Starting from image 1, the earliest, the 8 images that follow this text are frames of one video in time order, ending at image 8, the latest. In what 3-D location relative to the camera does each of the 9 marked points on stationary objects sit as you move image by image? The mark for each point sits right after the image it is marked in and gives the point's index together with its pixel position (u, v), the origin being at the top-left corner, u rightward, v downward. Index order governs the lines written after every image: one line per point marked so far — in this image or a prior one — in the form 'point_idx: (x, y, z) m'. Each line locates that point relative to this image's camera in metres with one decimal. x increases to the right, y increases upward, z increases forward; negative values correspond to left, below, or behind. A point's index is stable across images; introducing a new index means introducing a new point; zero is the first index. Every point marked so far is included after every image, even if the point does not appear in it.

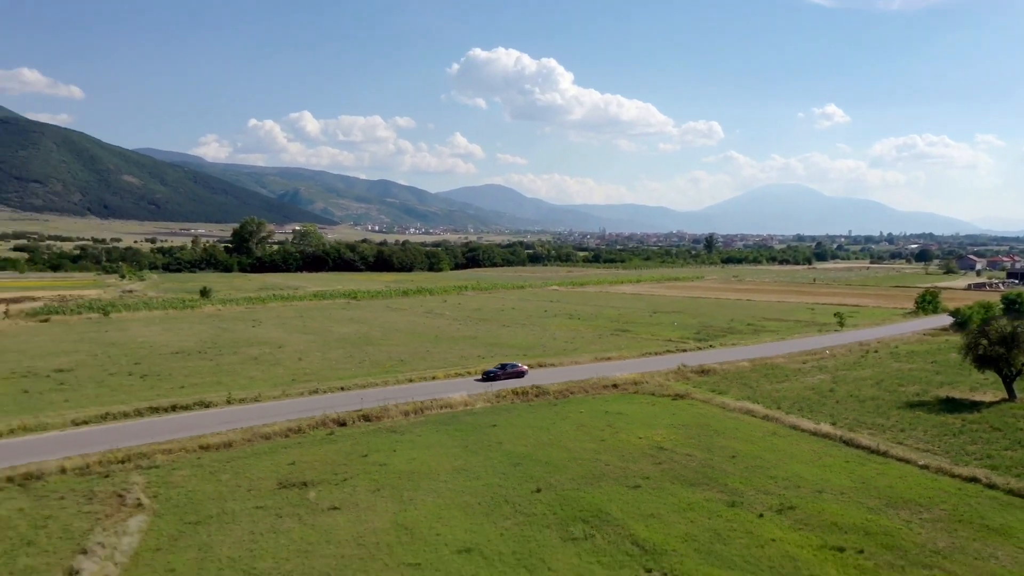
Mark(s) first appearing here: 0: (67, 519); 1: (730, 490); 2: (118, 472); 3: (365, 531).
0: (-8.6, -4.4, +16.0) m
1: (+4.7, -4.4, +17.7) m
2: (-9.1, -4.2, +18.9) m
3: (-2.7, -4.5, +15.4) m
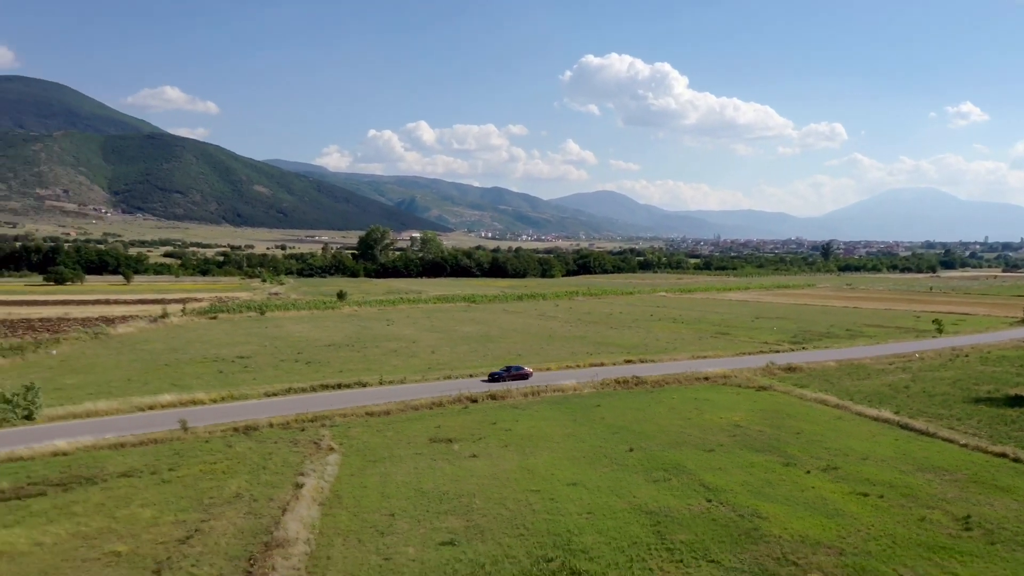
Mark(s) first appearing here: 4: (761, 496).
0: (-6.1, -4.4, +22.0) m
1: (+7.3, -4.5, +21.9) m
2: (-6.1, -4.2, +24.9) m
3: (-0.3, -4.5, +20.5) m
4: (+5.6, -4.6, +18.3) m
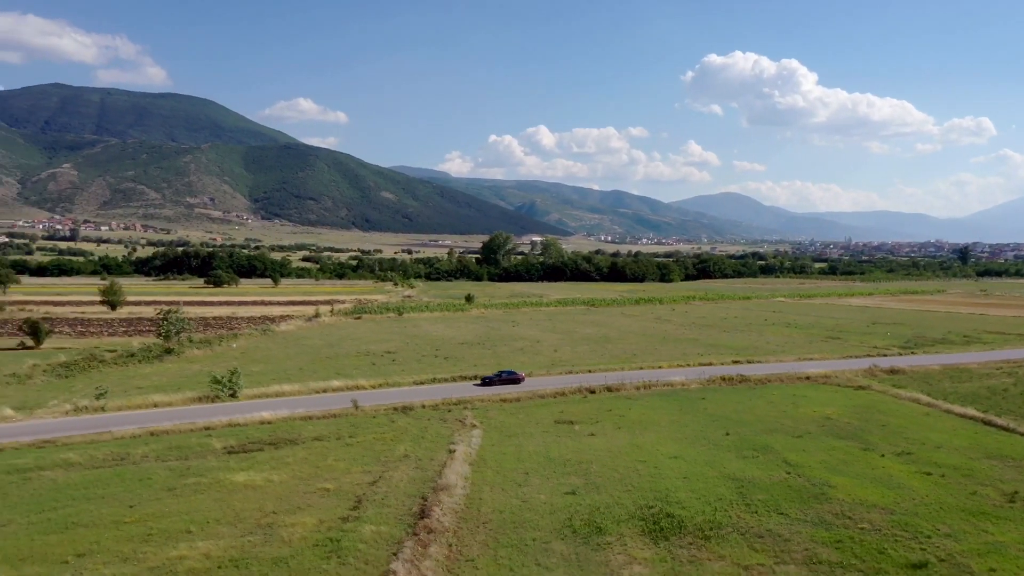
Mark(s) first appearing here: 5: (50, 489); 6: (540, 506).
0: (-2.5, -4.6, +27.0) m
1: (+10.8, -4.7, +25.0) m
2: (-2.1, -4.4, +29.8) m
3: (+3.0, -4.7, +24.7) m
4: (+8.5, -4.8, +21.6) m
5: (-11.2, -4.9, +20.0) m
6: (+0.6, -5.0, +18.6) m
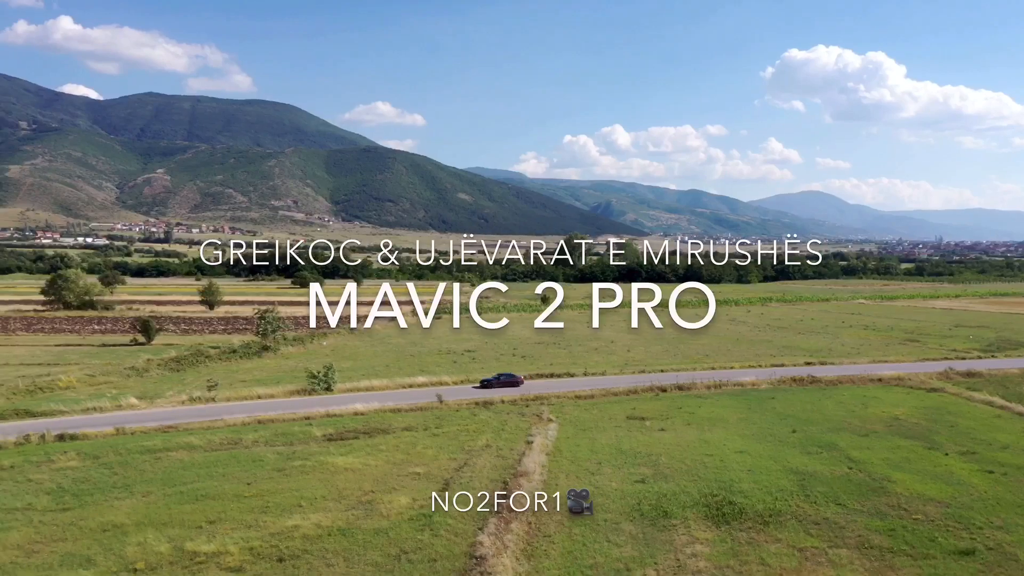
0: (+0.1, -4.7, +28.9) m
1: (+13.2, -4.8, +25.7) m
2: (+0.8, -4.5, +31.7) m
3: (+5.4, -4.8, +26.1) m
4: (+10.6, -4.9, +22.6) m
5: (-9.2, -4.9, +22.8) m
6: (+2.4, -5.0, +20.2) m
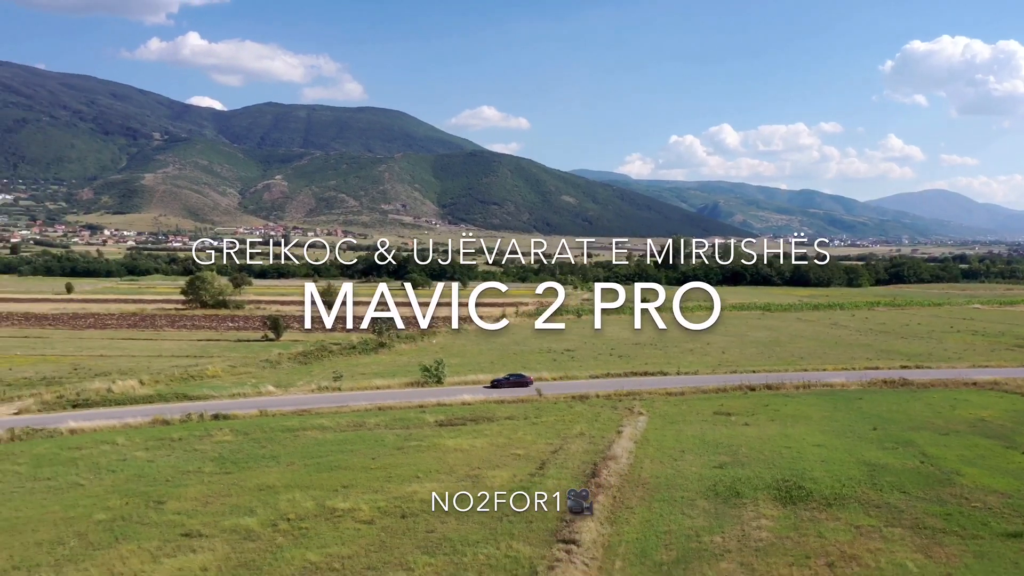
0: (+3.7, -4.8, +31.4) m
1: (+16.2, -5.0, +26.5) m
2: (+4.7, -4.6, +34.1) m
3: (+8.6, -5.0, +28.0) m
4: (+13.3, -5.1, +23.8) m
5: (-6.4, -5.0, +26.5) m
6: (+4.9, -5.1, +22.5) m
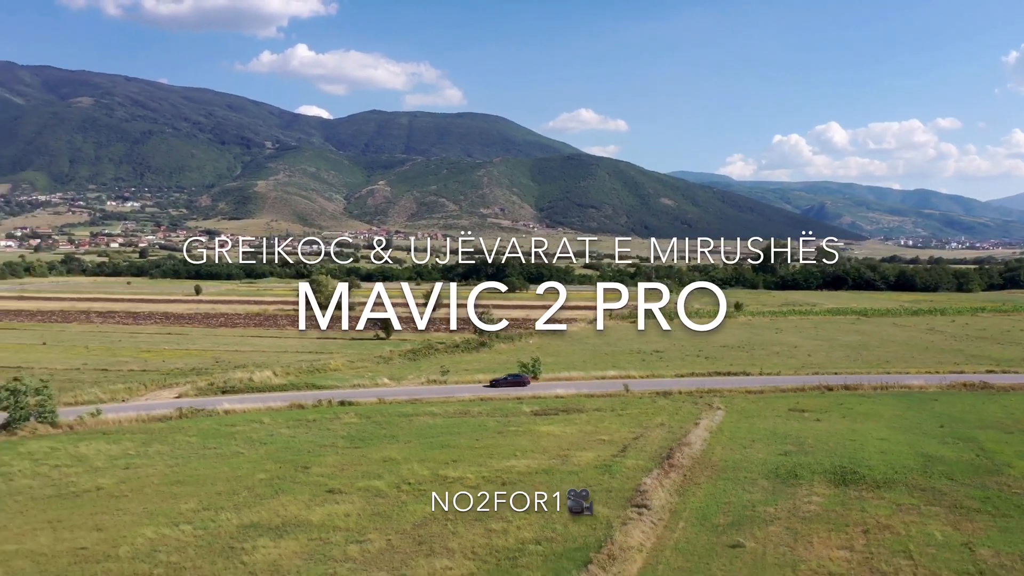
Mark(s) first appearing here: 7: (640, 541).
0: (+7.4, -5.0, +34.3) m
1: (+19.3, -5.2, +28.0) m
2: (+8.7, -4.8, +36.9) m
3: (+11.8, -5.2, +30.3) m
4: (+16.0, -5.3, +25.6) m
5: (-3.2, -5.1, +30.6) m
6: (+7.5, -5.3, +25.3) m
7: (+2.8, -5.5, +17.7) m
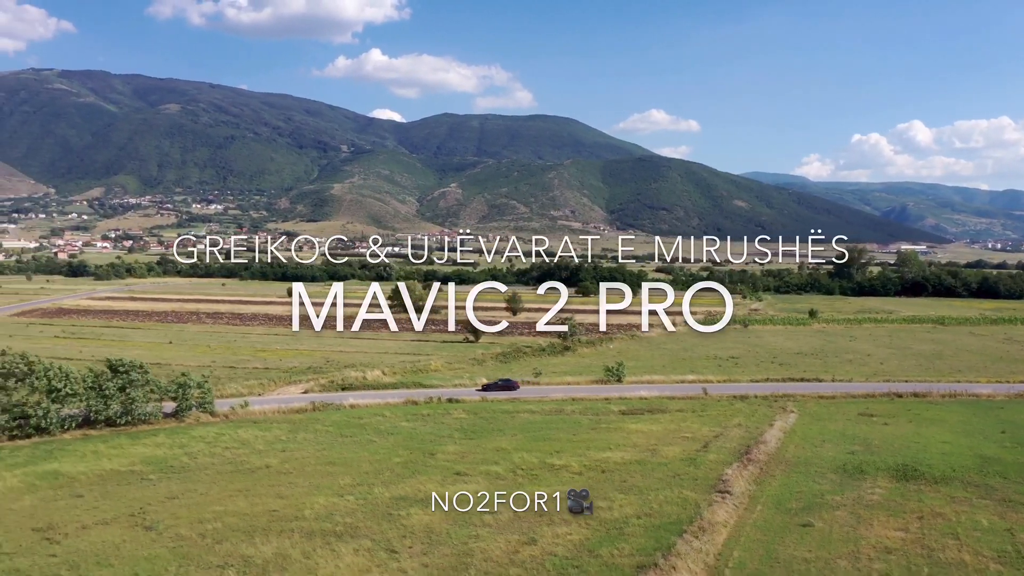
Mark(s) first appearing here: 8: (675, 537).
0: (+11.5, -5.6, +37.4) m
1: (+22.8, -5.9, +30.2) m
2: (+13.0, -5.4, +39.9) m
3: (+15.6, -5.8, +33.1) m
4: (+19.4, -5.9, +28.1) m
5: (+0.7, -5.7, +34.7) m
6: (+10.9, -5.9, +28.5) m
7: (+5.5, -6.0, +21.3) m
8: (+4.0, -6.0, +19.8) m
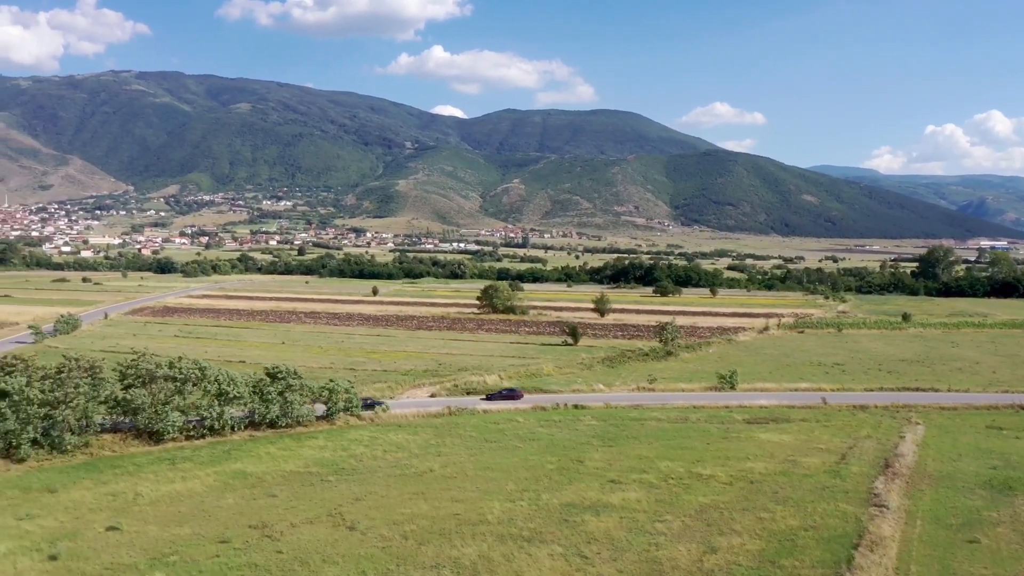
0: (+17.4, -6.2, +37.9) m
1: (+28.2, -6.5, +29.8) m
2: (+19.1, -6.0, +40.2) m
3: (+21.2, -6.4, +33.3) m
4: (+24.6, -6.6, +28.0) m
5: (+6.4, -6.2, +35.9) m
6: (+16.1, -6.5, +29.0) m
7: (+10.3, -6.6, +22.2) m
8: (+8.6, -6.7, +20.9) m
